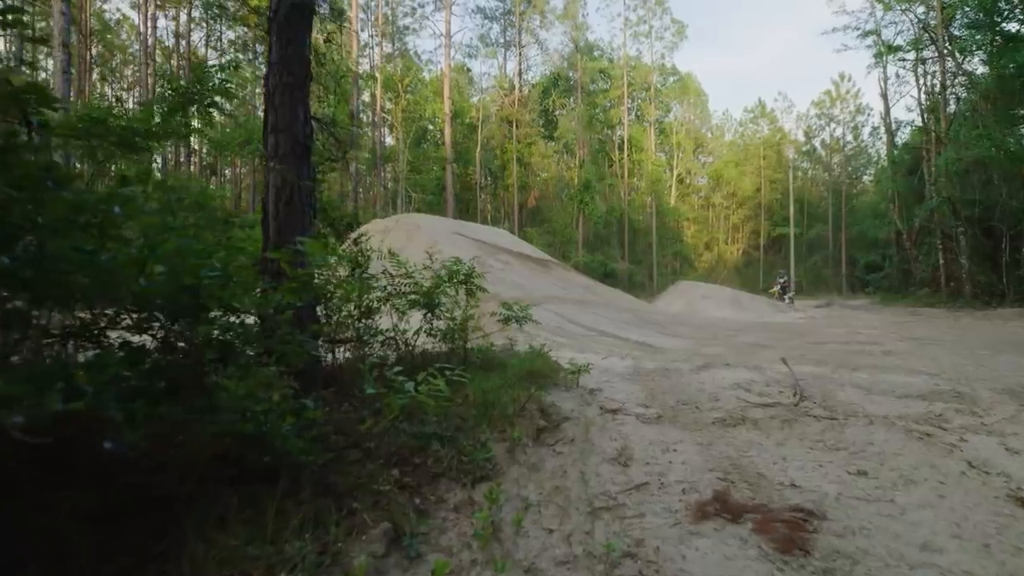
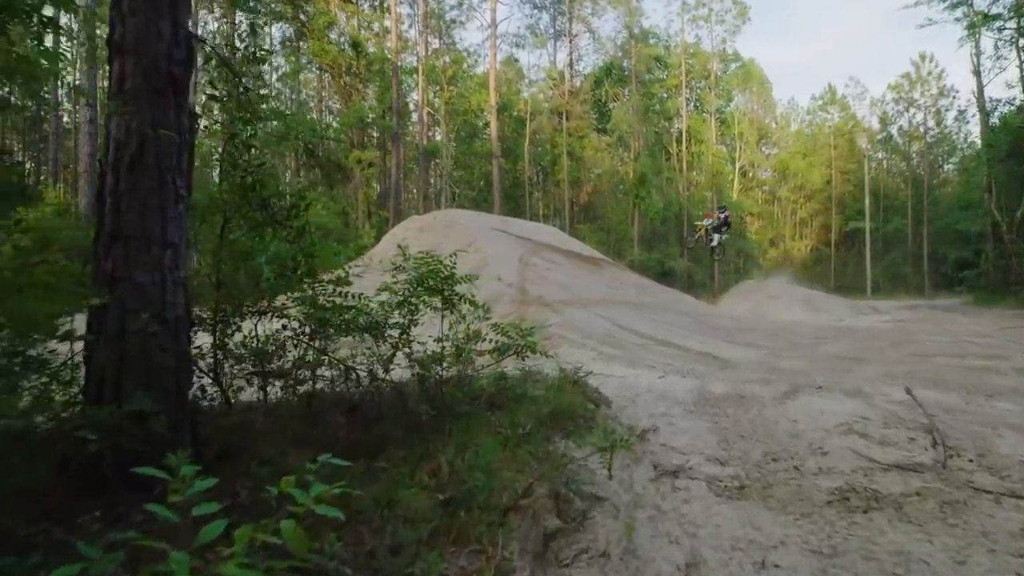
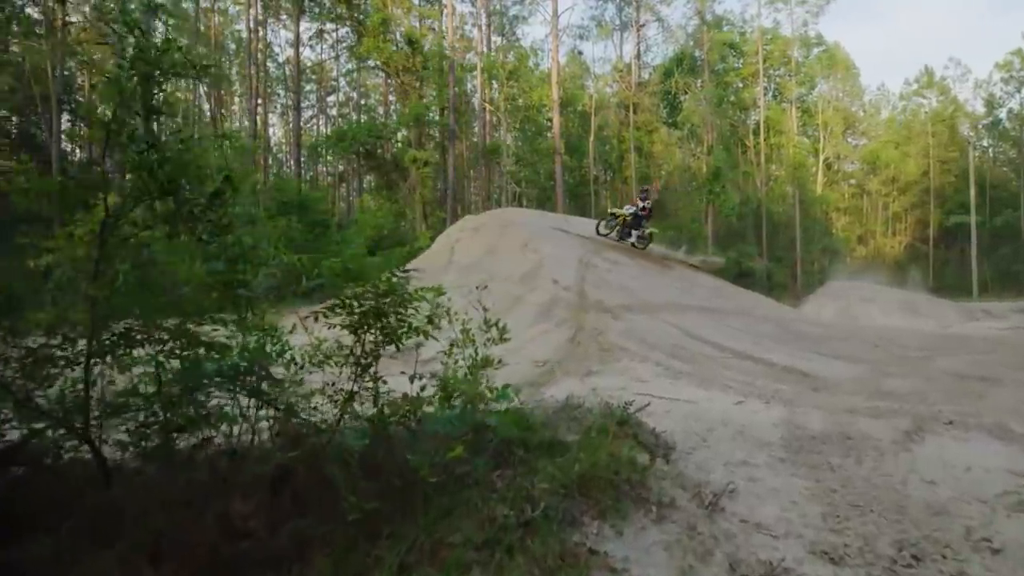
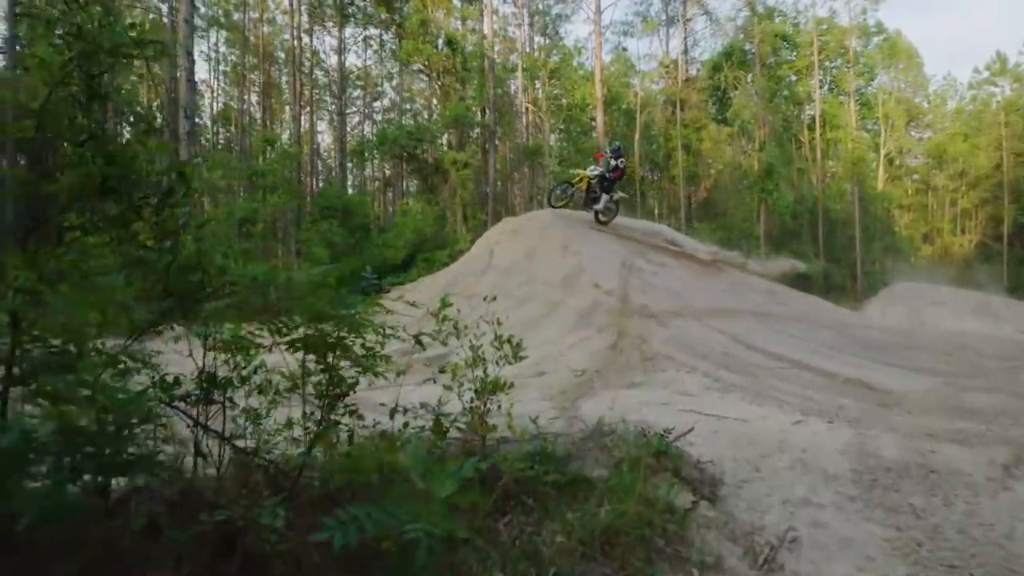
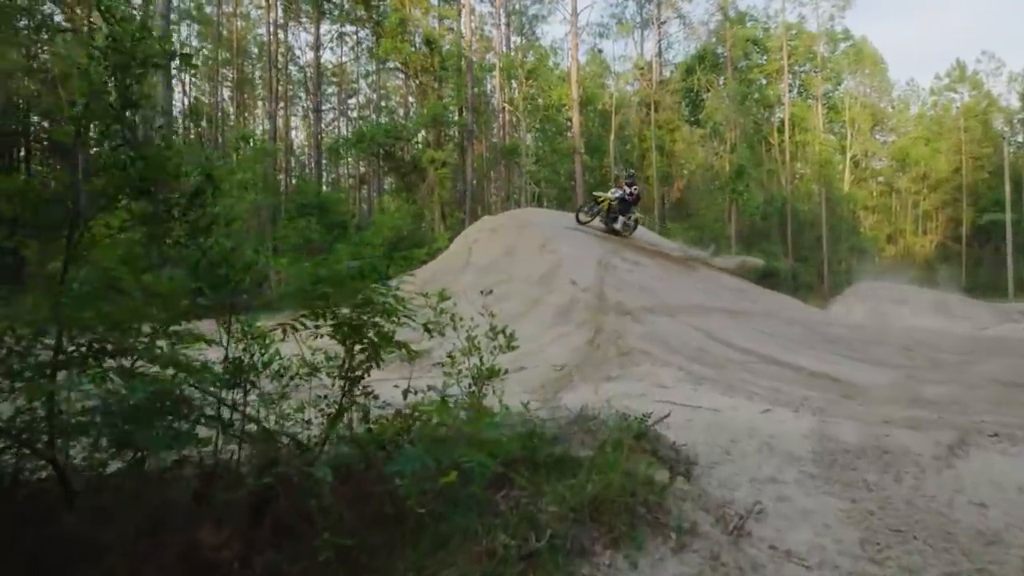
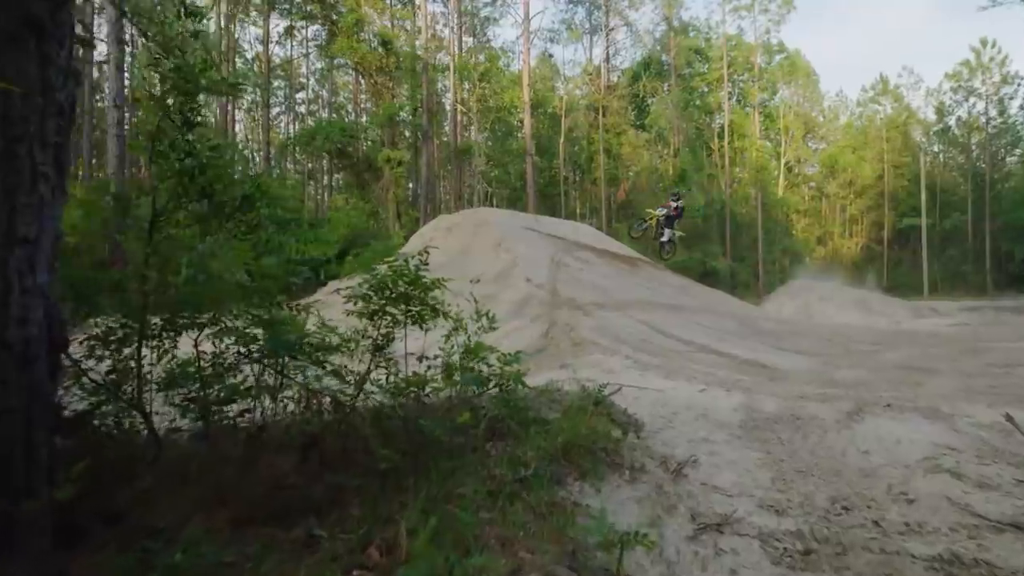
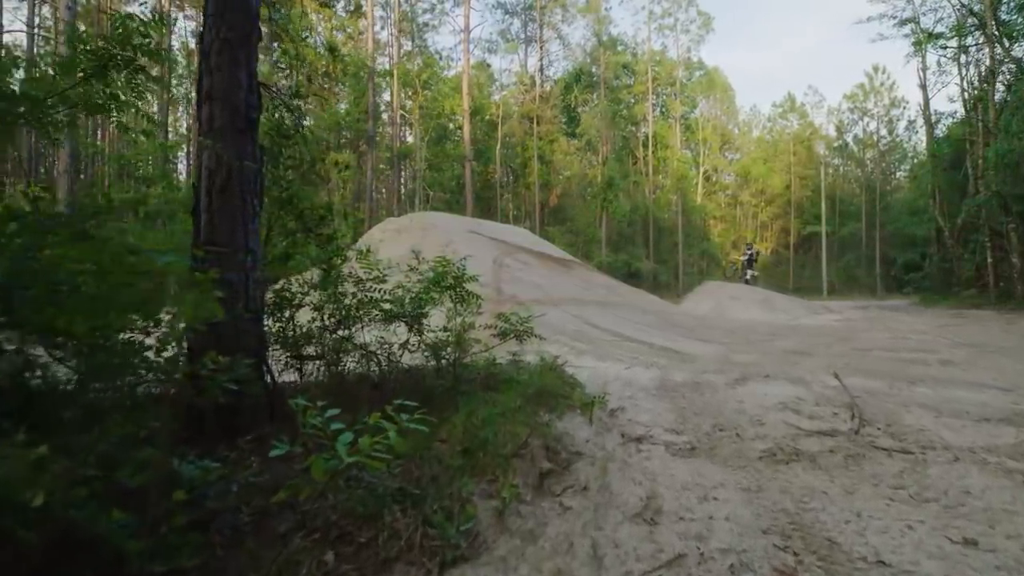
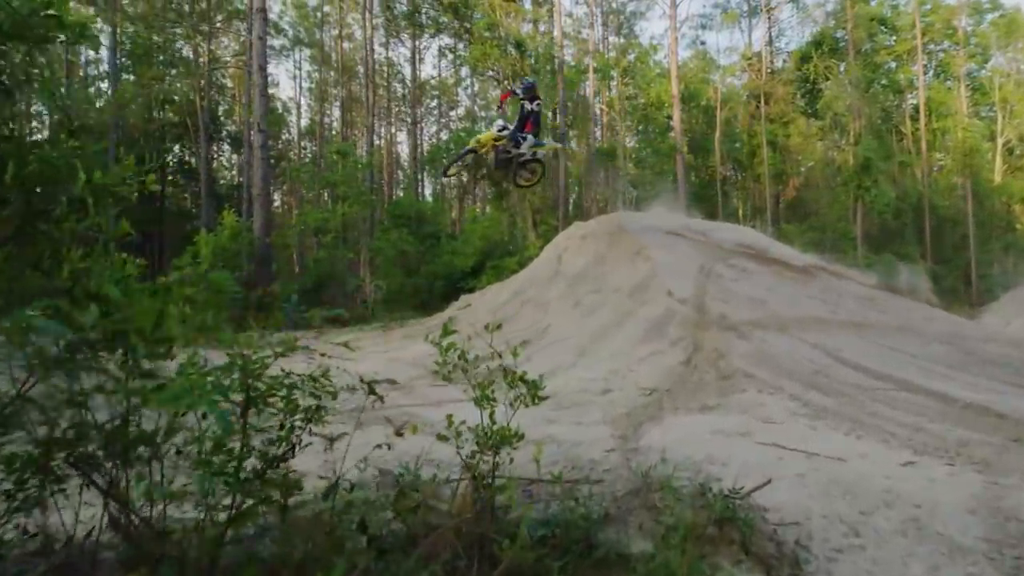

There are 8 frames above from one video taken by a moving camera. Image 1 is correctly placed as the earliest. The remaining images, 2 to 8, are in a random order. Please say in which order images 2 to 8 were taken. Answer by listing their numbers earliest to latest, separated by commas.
7, 2, 6, 3, 5, 4, 8
